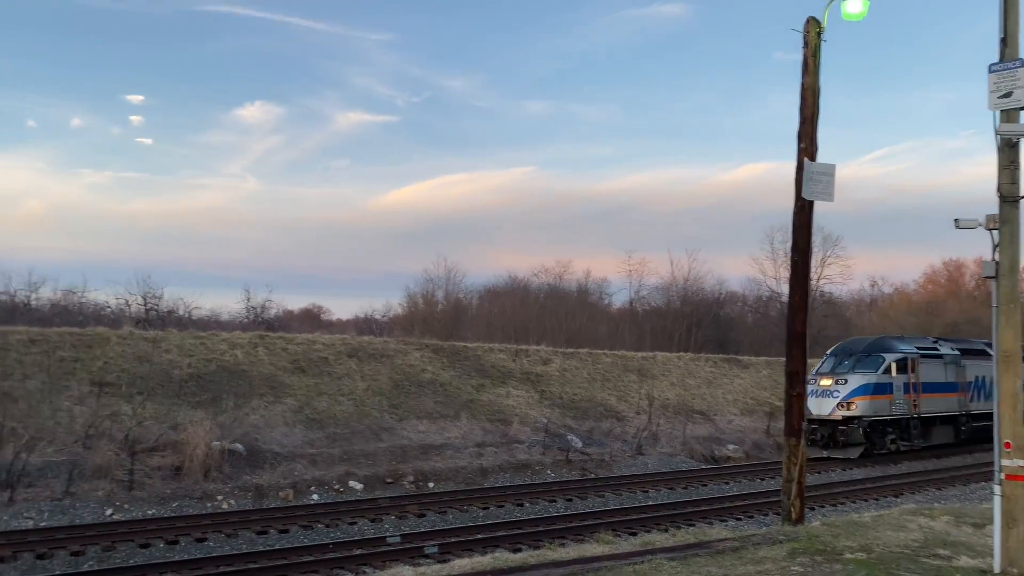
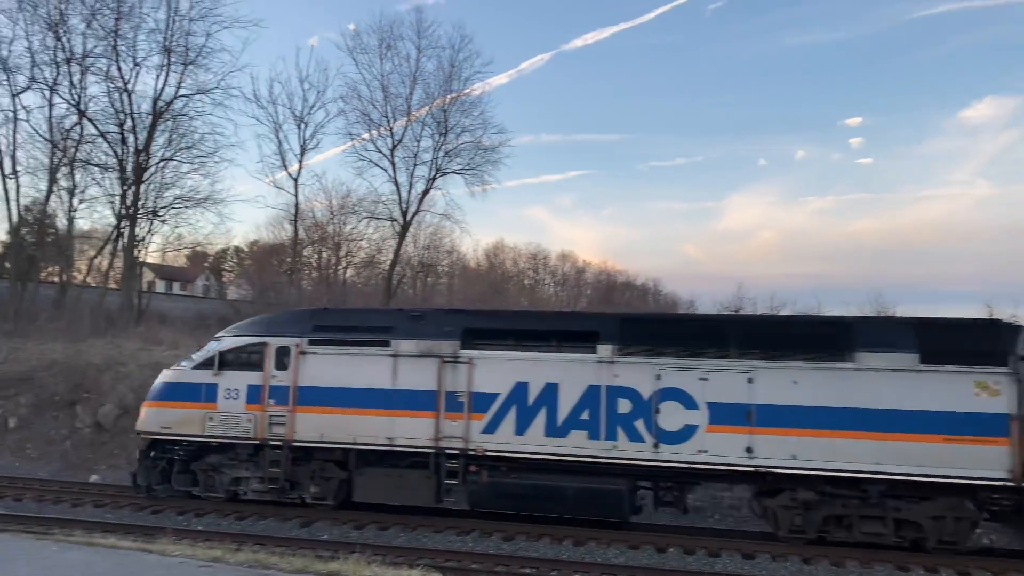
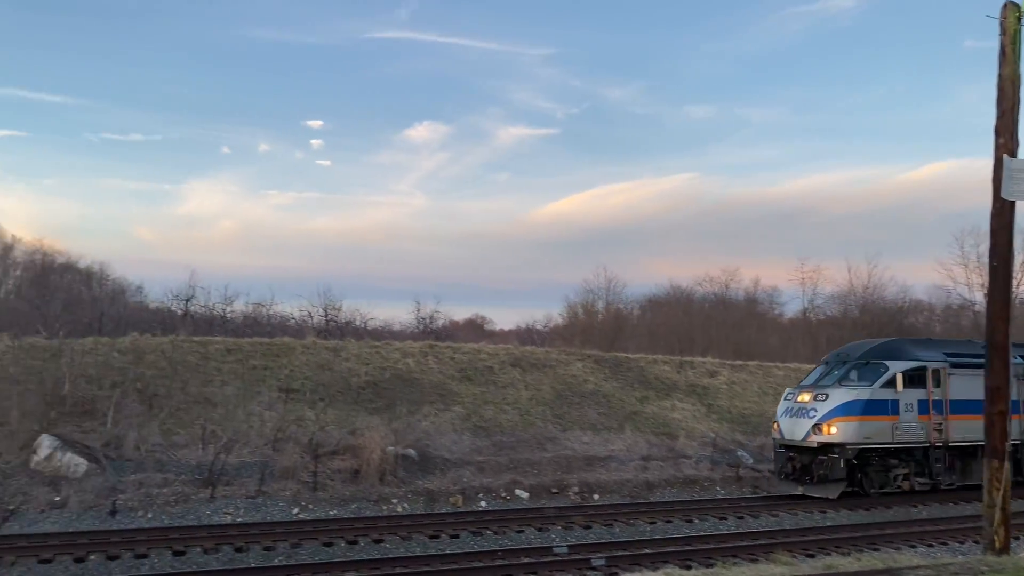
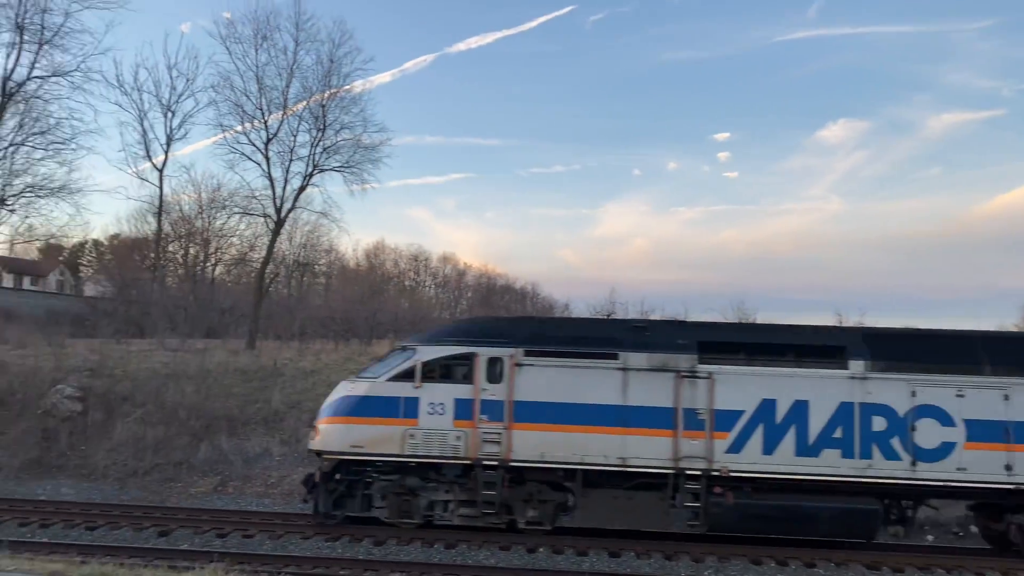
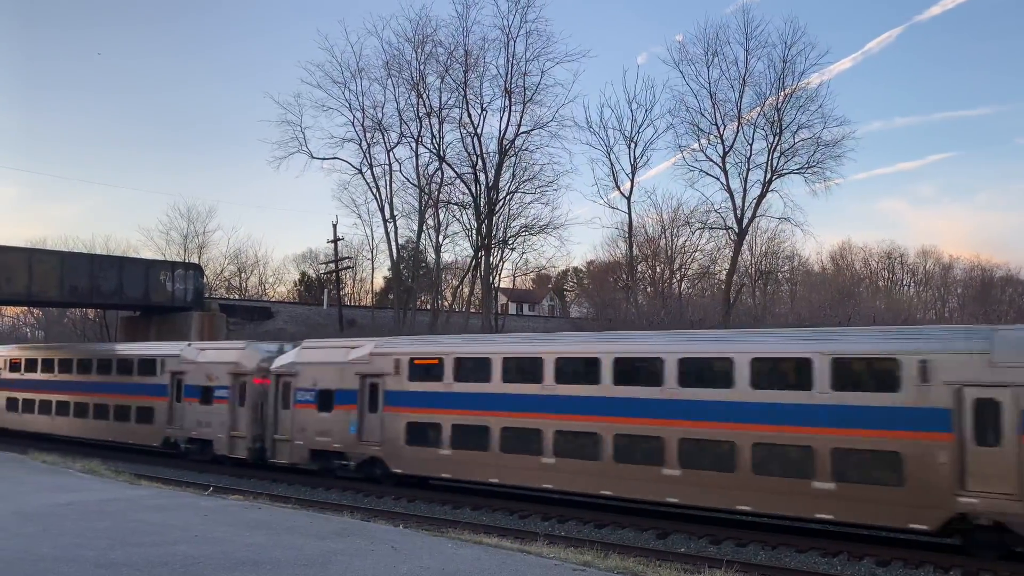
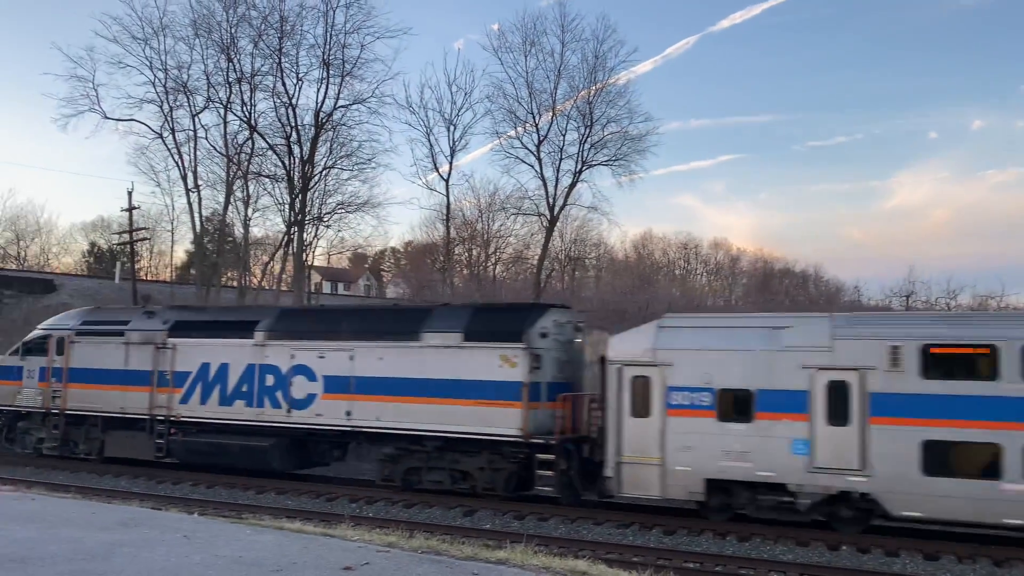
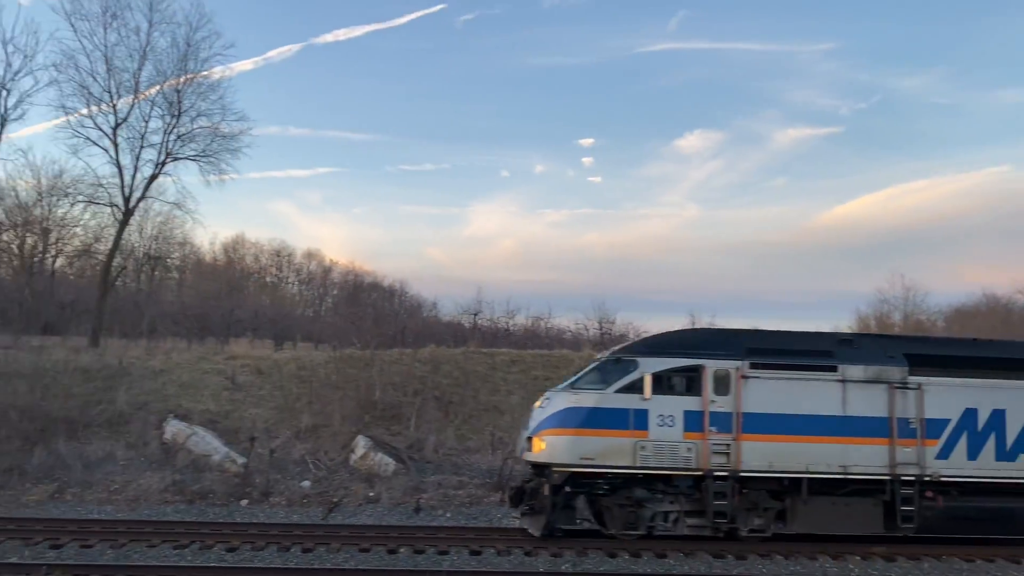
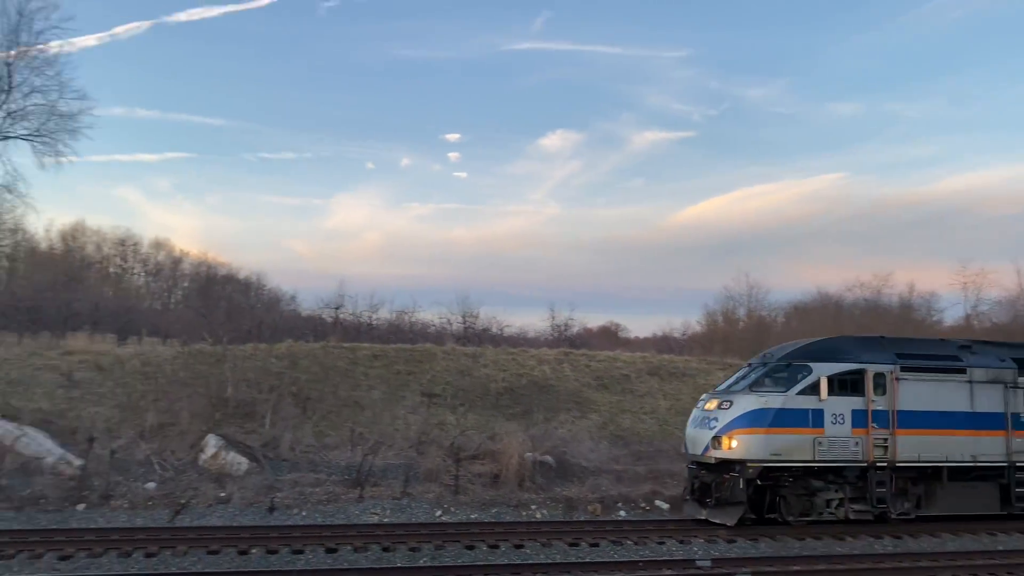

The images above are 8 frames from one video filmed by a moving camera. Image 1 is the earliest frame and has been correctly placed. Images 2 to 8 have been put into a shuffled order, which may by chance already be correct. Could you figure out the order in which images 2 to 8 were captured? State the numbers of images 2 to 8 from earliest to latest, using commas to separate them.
3, 8, 7, 4, 2, 6, 5
